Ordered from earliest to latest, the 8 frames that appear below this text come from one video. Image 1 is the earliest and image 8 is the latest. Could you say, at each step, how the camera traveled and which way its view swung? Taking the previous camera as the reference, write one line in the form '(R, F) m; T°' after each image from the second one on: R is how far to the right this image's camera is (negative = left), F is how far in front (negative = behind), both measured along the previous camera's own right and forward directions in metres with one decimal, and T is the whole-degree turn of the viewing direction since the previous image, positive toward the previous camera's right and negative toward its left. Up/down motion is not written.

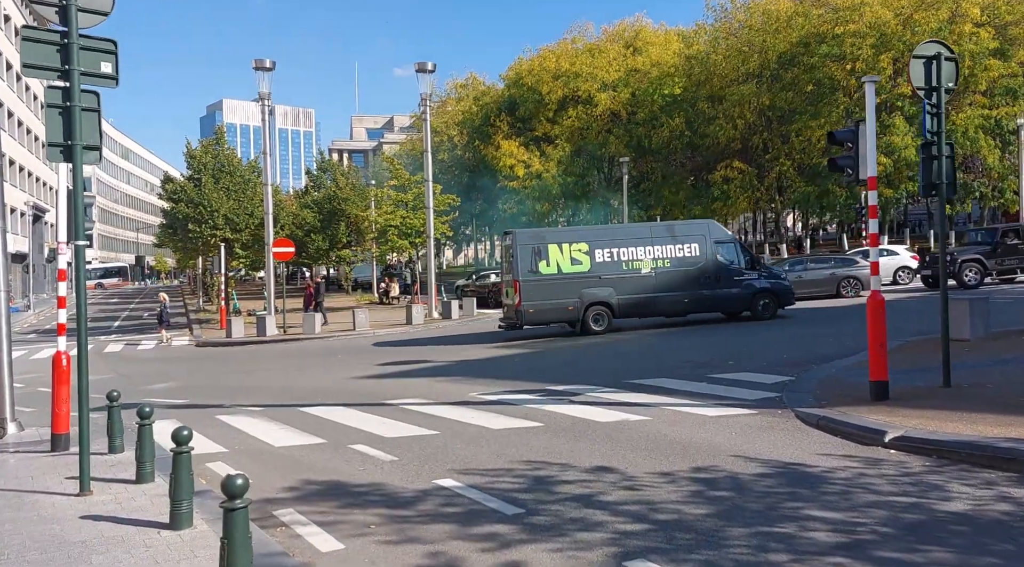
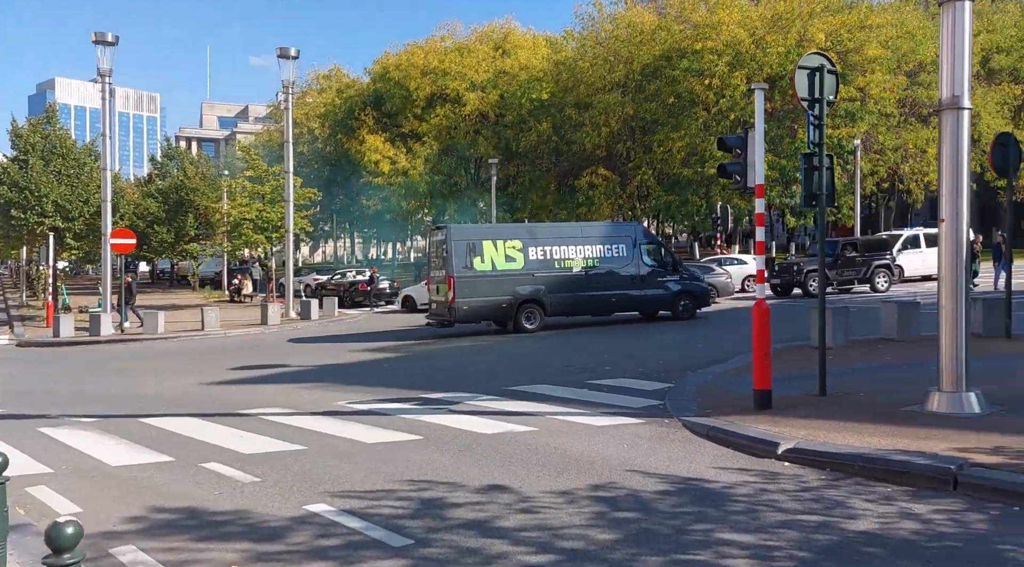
(-0.2, +1.1) m; +7°
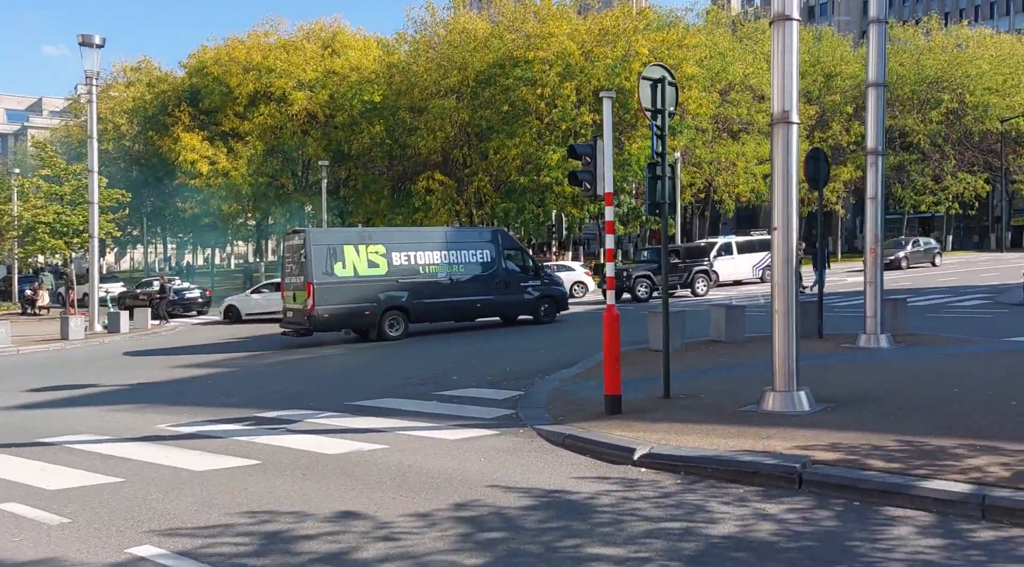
(-0.1, +0.8) m; +8°
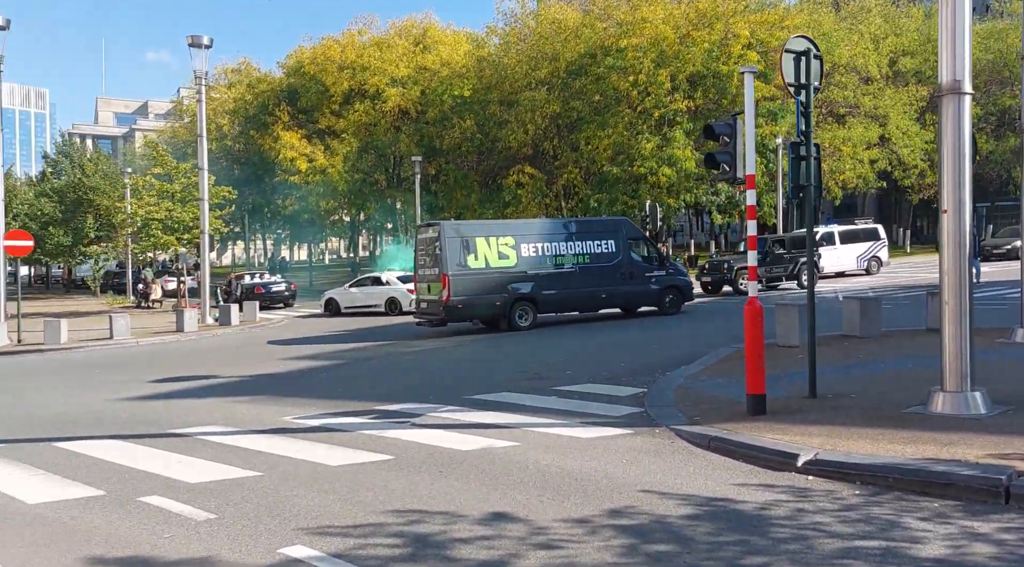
(-0.5, +0.4) m; -4°
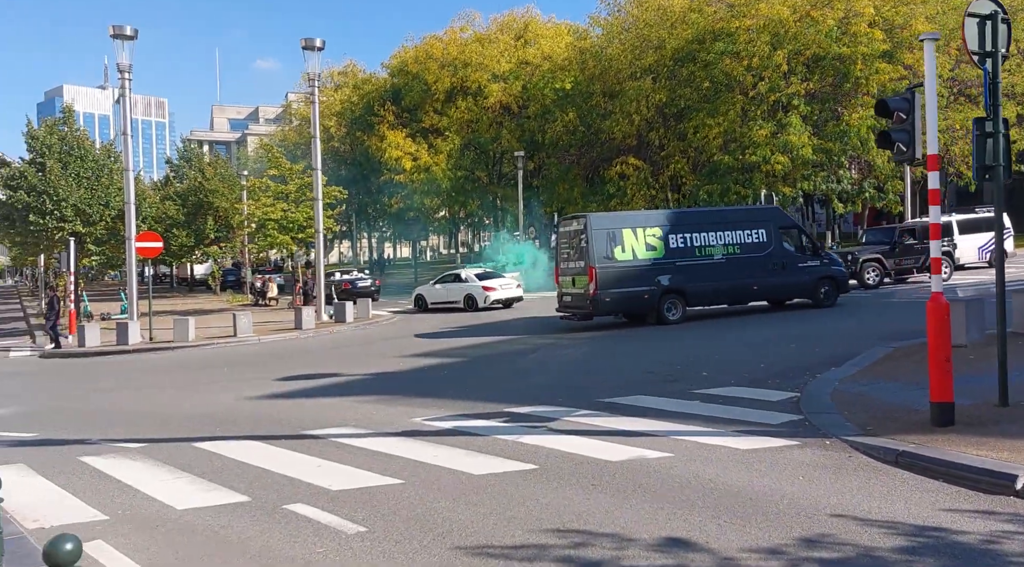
(-0.5, +0.8) m; -5°
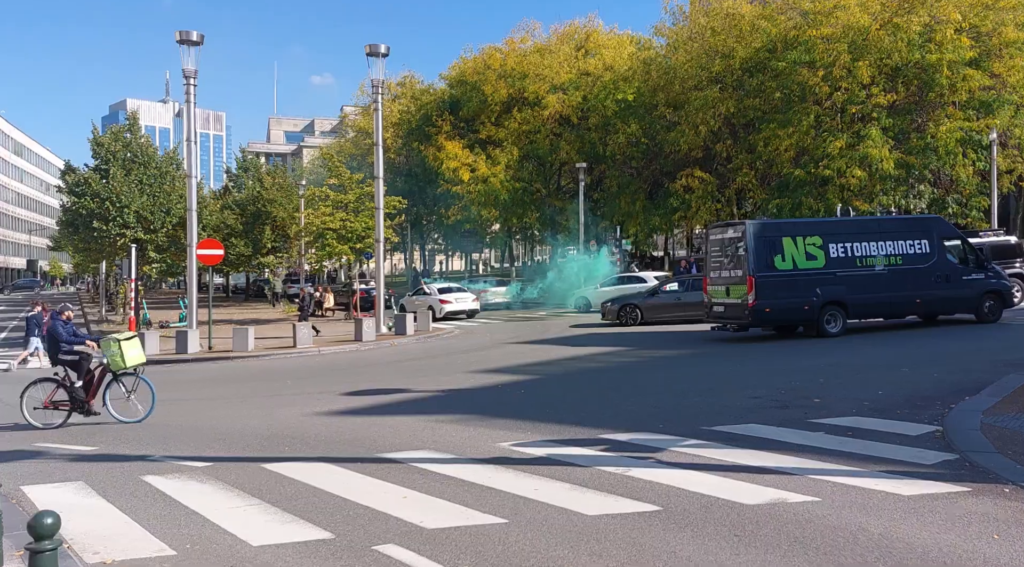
(-0.6, +1.4) m; -2°
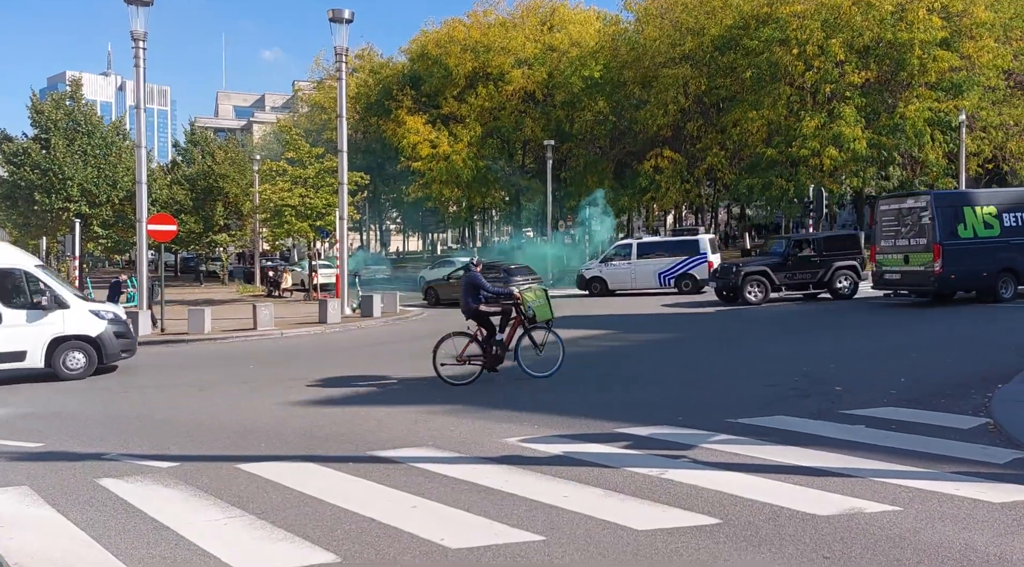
(-0.6, +1.4) m; +3°
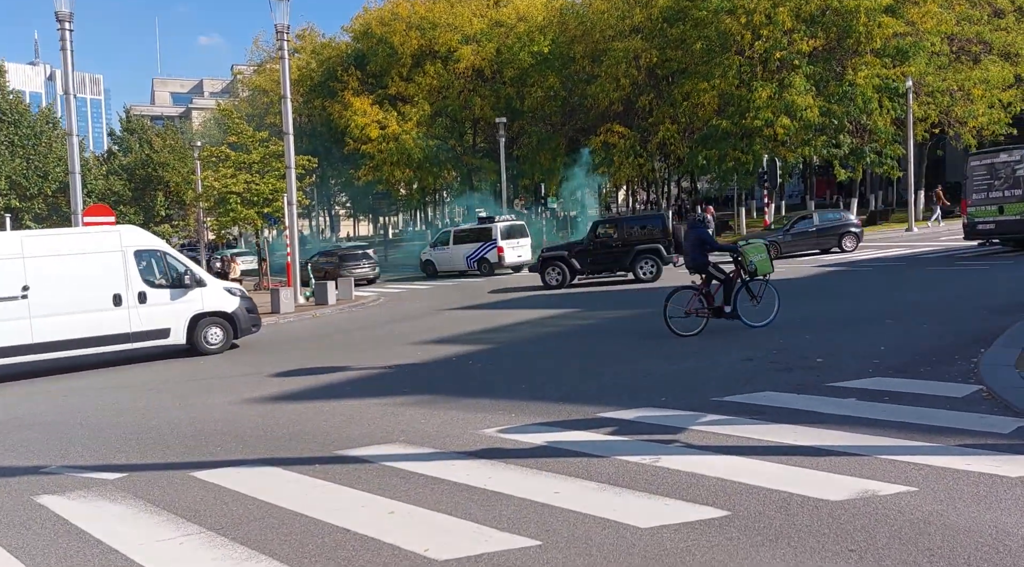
(-0.2, +0.7) m; +2°
